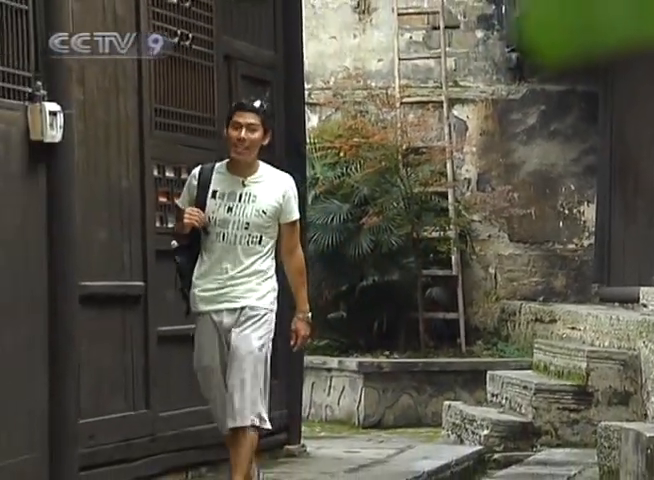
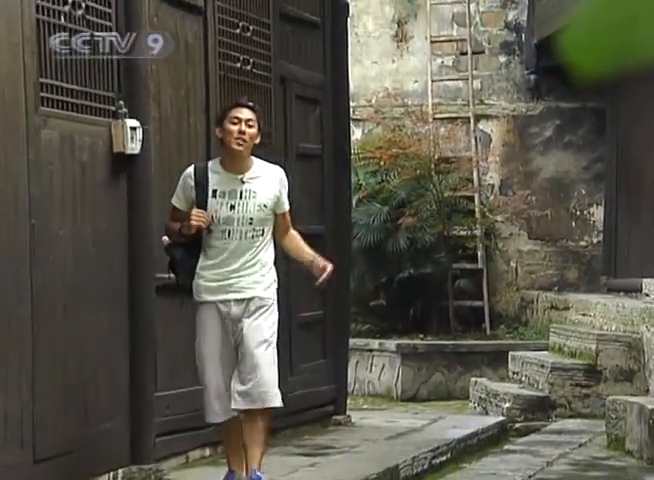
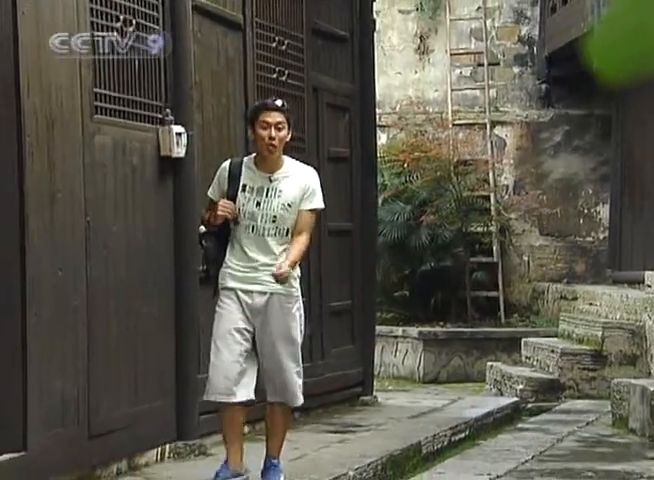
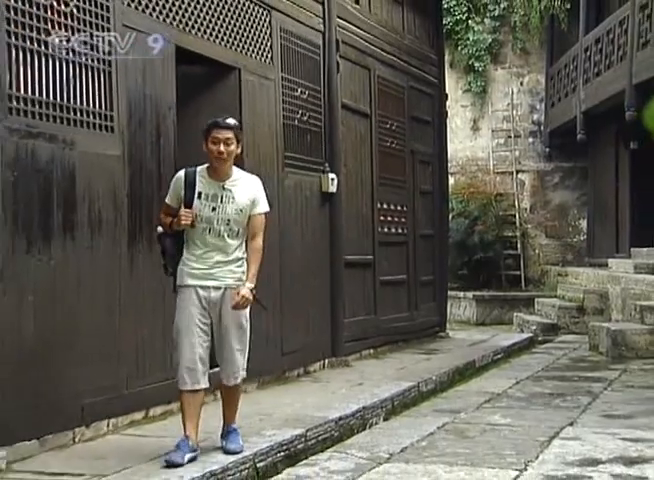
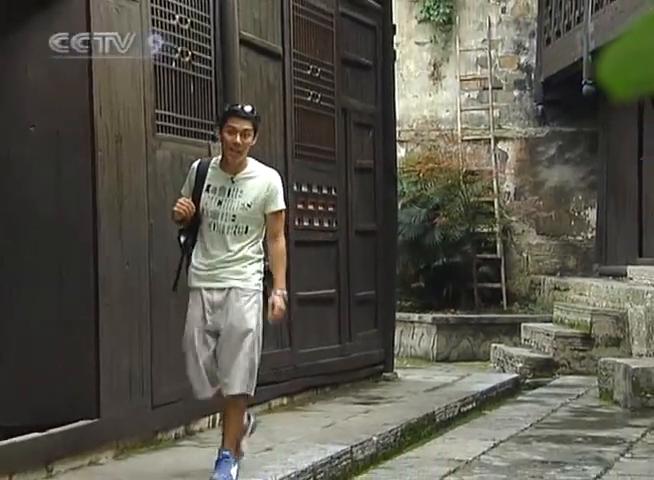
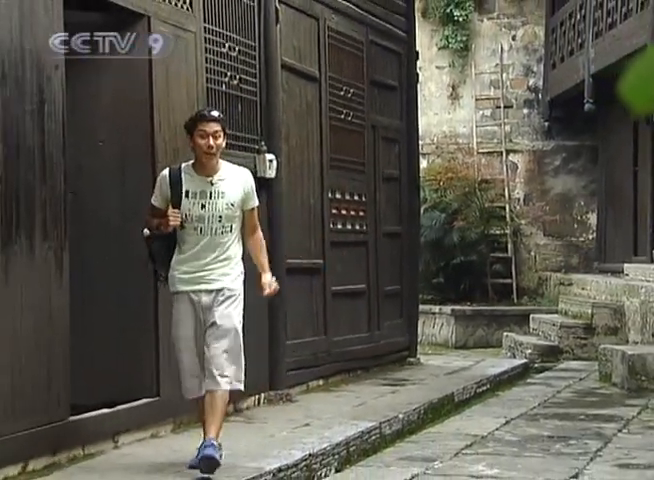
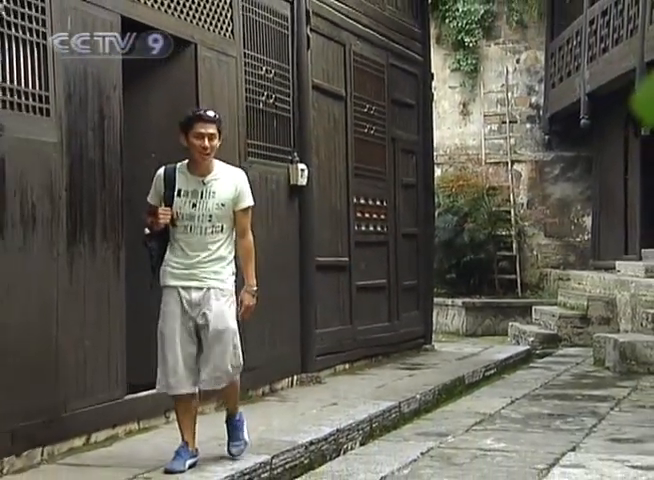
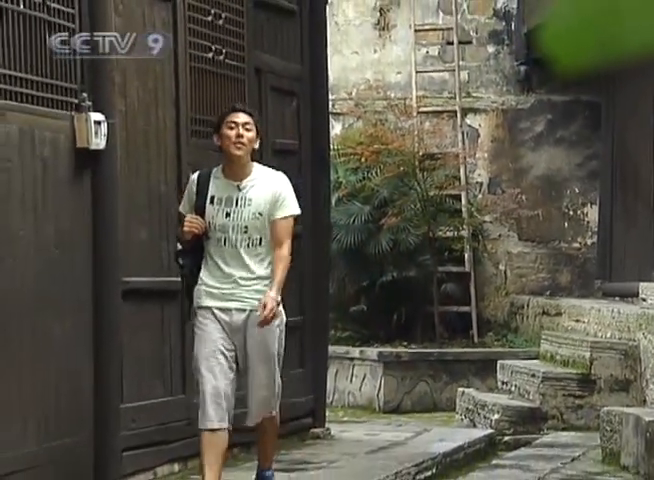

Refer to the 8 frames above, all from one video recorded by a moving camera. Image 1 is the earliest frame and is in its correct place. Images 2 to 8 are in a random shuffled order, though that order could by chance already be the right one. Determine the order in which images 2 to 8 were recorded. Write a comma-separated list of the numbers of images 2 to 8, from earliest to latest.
8, 2, 3, 5, 6, 7, 4
